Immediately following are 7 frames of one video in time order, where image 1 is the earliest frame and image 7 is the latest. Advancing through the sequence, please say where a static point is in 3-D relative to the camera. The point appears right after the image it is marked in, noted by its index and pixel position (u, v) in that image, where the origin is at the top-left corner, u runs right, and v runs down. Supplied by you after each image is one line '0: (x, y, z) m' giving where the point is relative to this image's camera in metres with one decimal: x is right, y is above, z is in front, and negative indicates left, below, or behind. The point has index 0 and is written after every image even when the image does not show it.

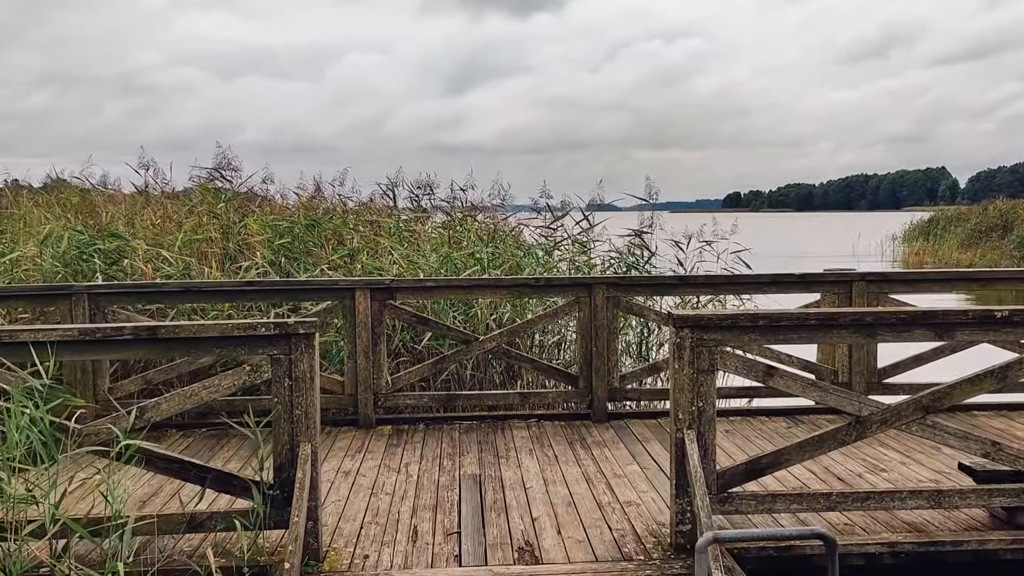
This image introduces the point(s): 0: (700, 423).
0: (+0.6, -0.4, +2.8) m
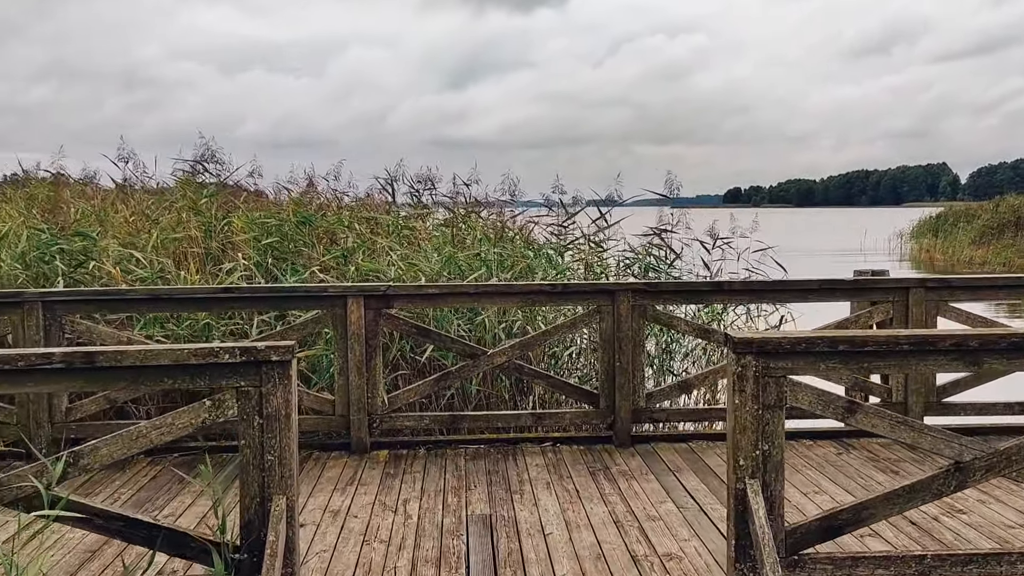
0: (+0.7, -0.5, +2.2) m
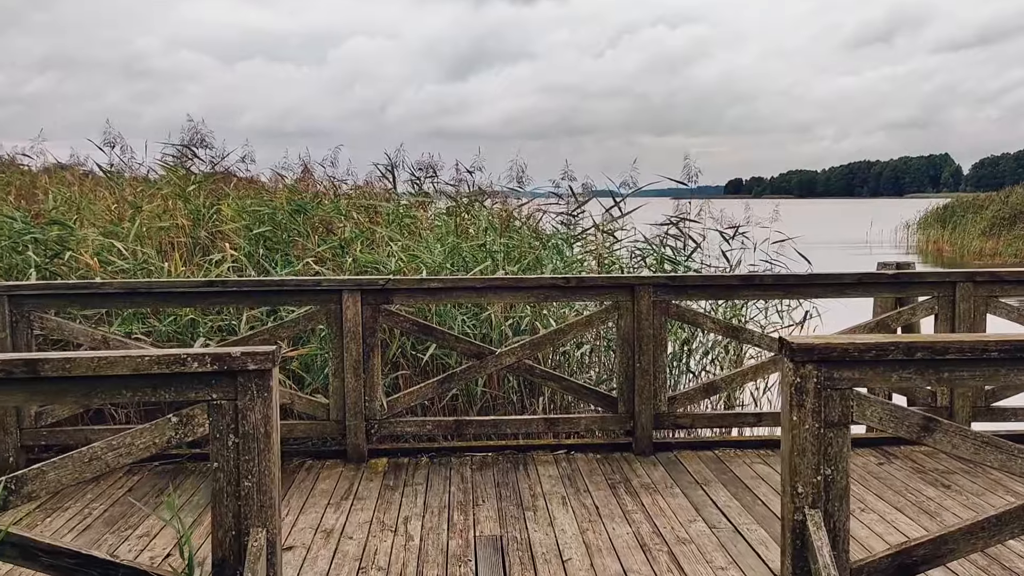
0: (+0.7, -0.5, +1.9) m
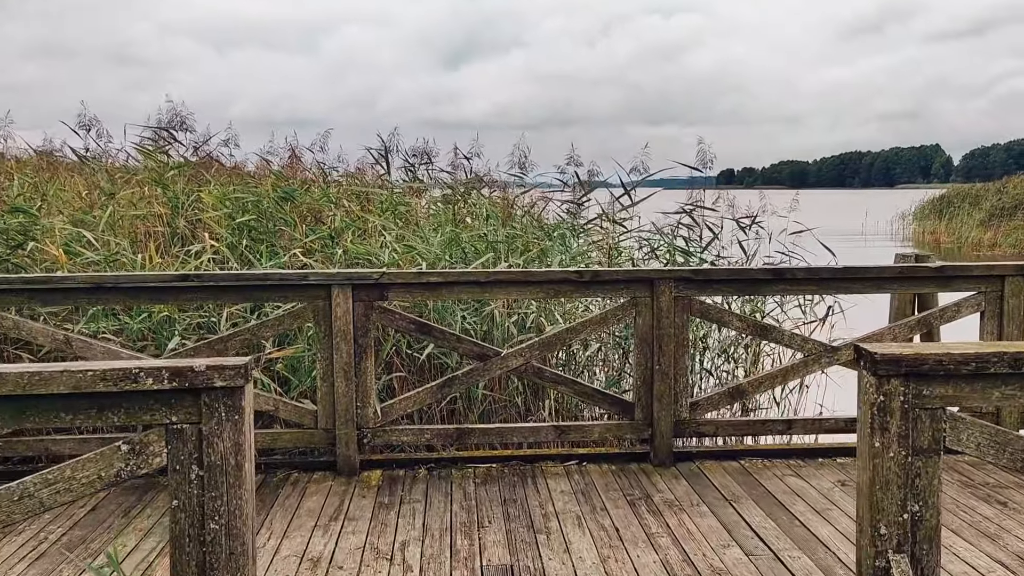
0: (+0.8, -0.5, +1.6) m
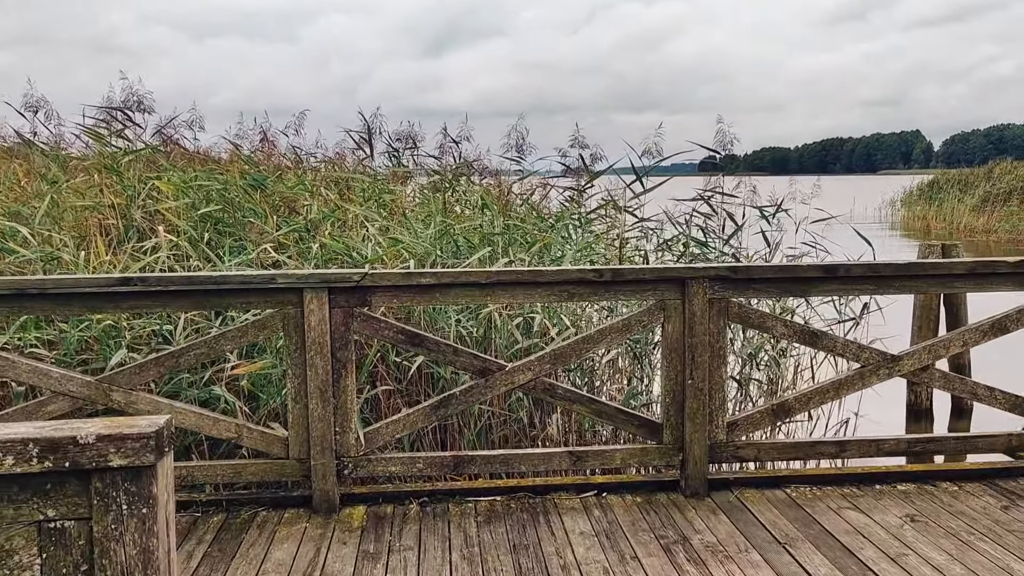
0: (+0.8, -0.5, +1.1) m
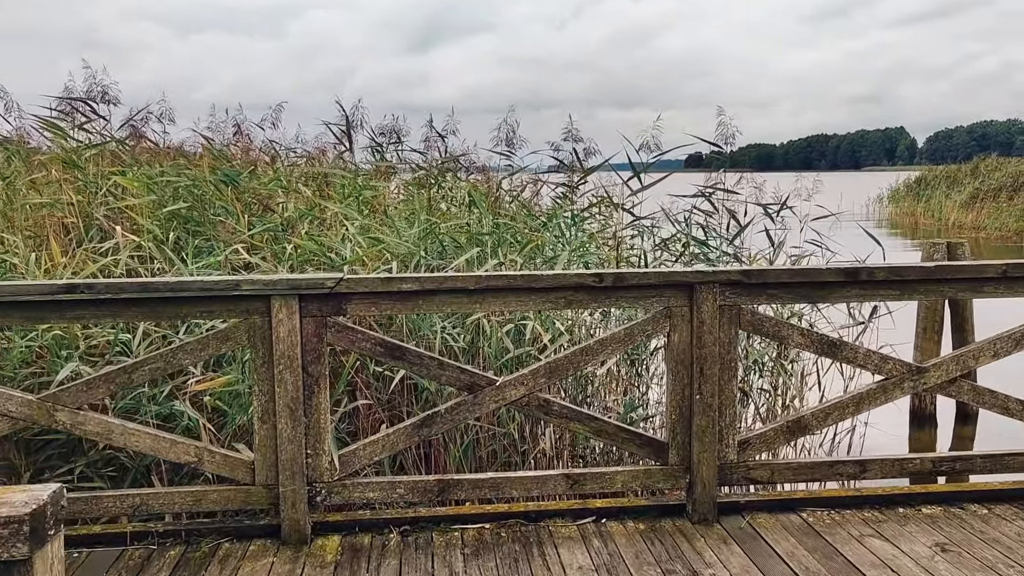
0: (+0.8, -0.5, +0.8) m
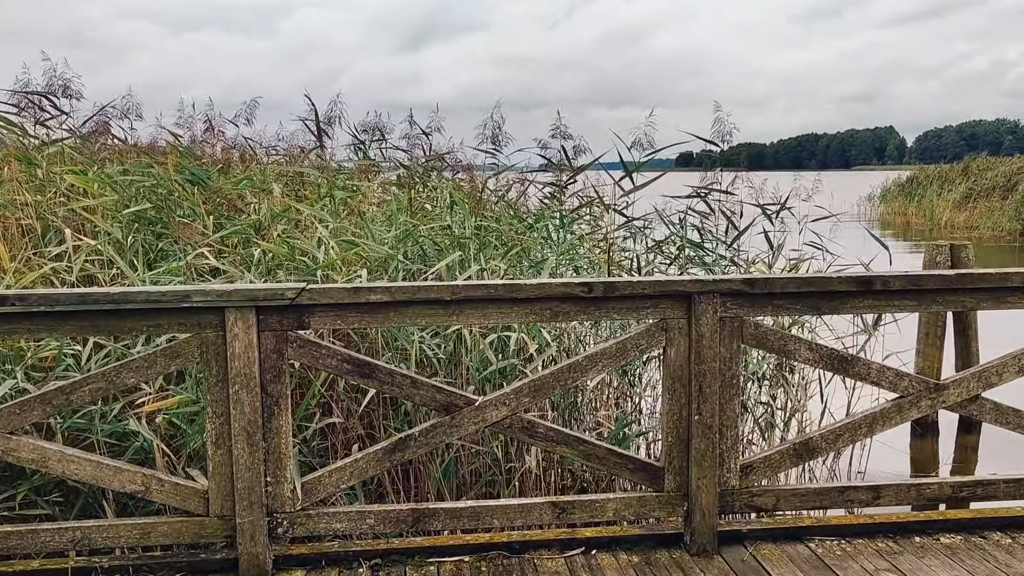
0: (+0.8, -0.6, +0.6) m
